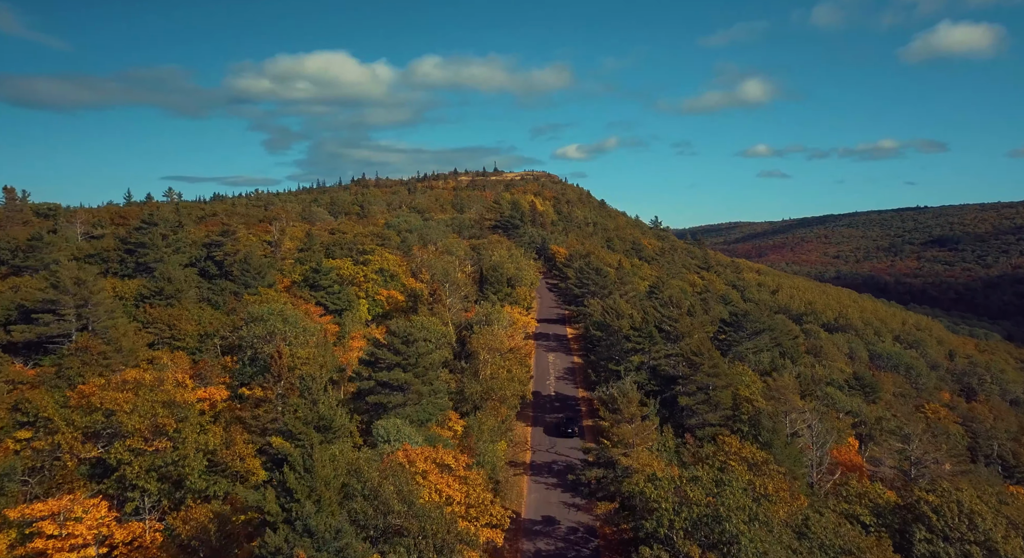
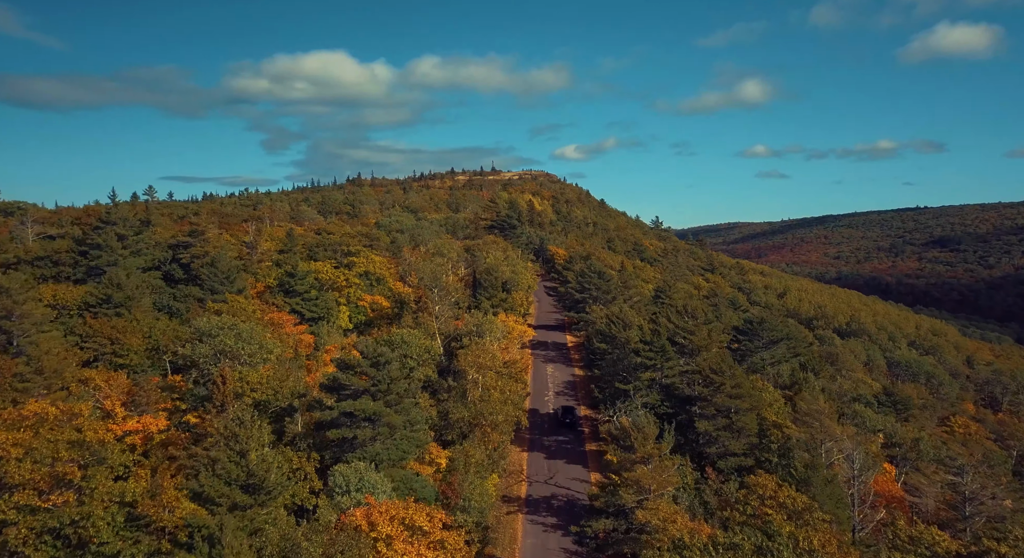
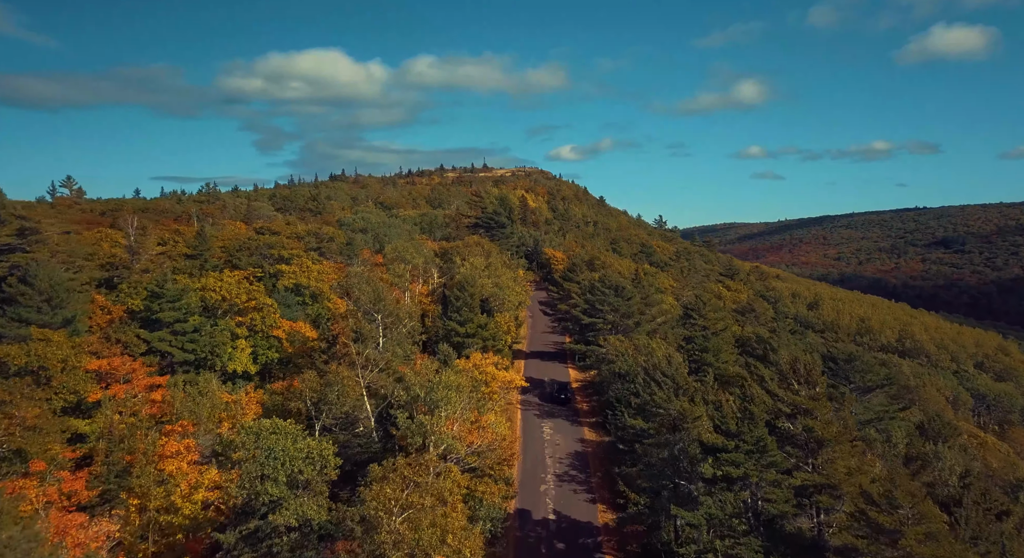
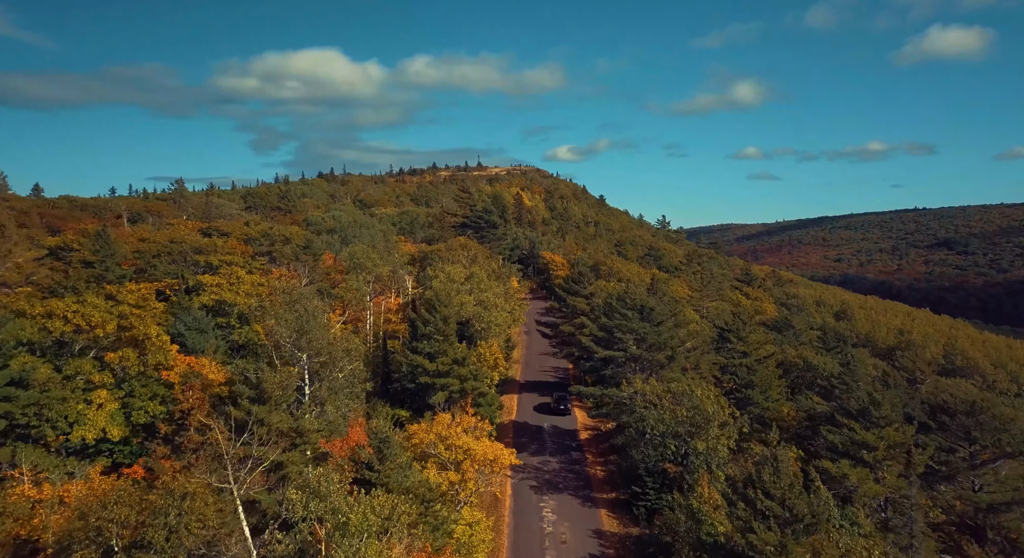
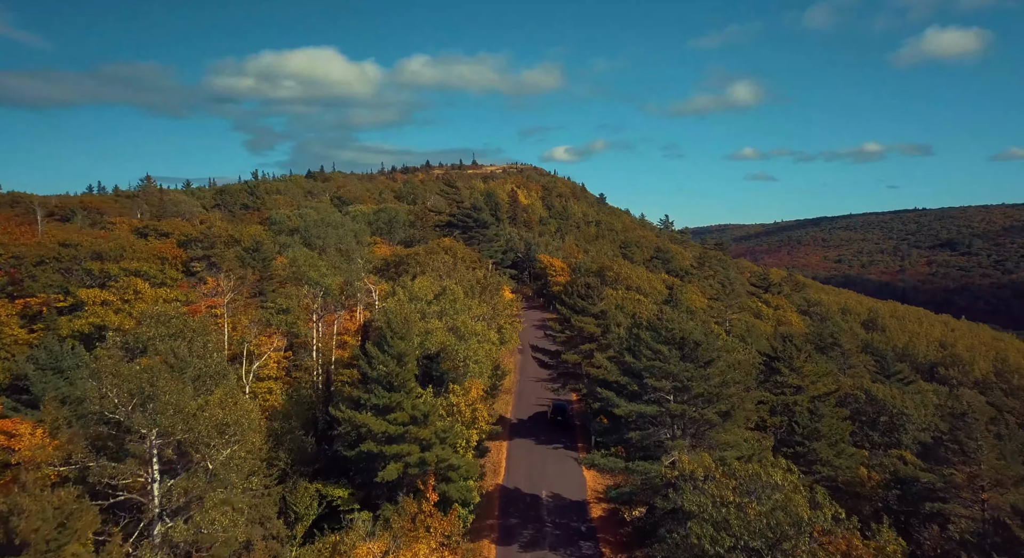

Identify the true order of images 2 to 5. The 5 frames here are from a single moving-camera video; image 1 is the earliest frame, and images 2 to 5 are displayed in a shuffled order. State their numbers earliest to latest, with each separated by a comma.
2, 3, 4, 5
